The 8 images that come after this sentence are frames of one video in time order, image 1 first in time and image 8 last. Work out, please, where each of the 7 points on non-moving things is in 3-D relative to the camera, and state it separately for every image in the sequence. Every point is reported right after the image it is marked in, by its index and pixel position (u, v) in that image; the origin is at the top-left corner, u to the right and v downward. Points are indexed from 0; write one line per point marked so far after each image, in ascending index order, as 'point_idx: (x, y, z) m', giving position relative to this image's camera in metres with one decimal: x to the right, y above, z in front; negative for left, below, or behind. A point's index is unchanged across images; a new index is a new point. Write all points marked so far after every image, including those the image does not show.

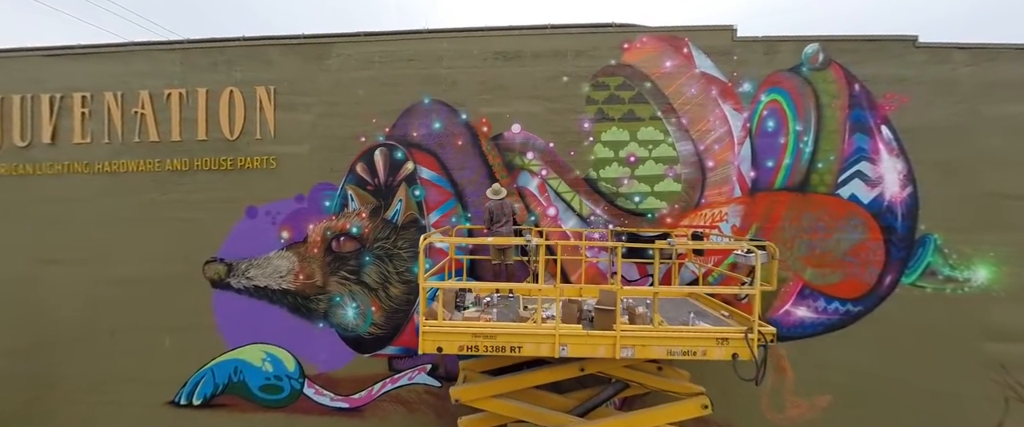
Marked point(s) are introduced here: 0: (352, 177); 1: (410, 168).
0: (-3.1, +0.7, +7.2) m
1: (-2.0, +0.9, +7.1) m
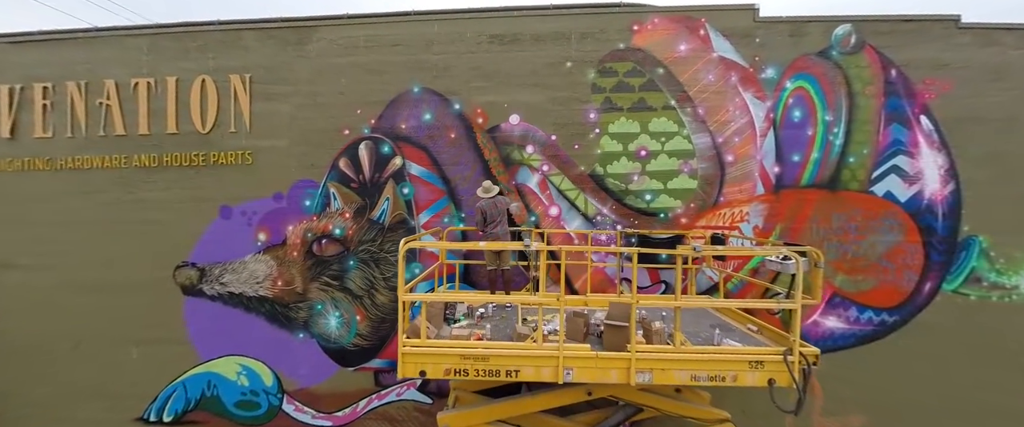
0: (-3.1, +0.7, +6.5) m
1: (-2.0, +0.9, +6.4) m
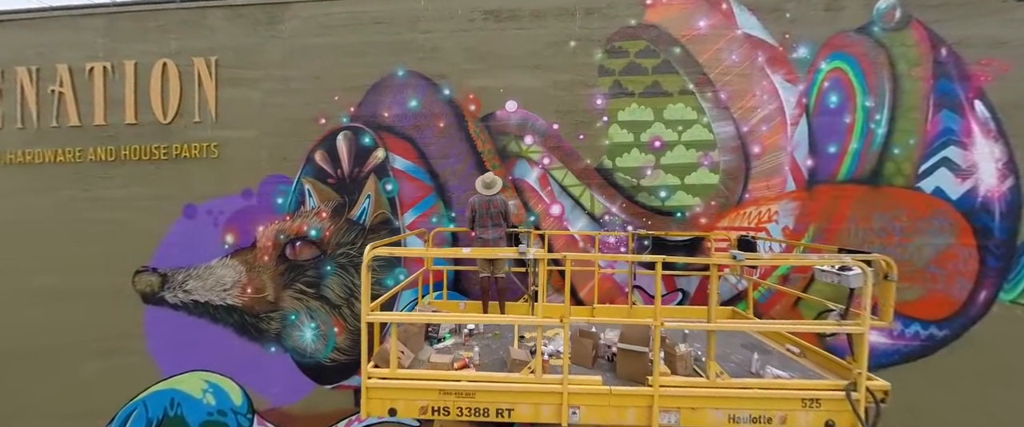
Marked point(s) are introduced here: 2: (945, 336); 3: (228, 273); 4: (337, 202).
0: (-3.2, +0.7, +5.8) m
1: (-2.0, +0.9, +5.7) m
2: (+6.2, -1.8, +5.3) m
3: (-4.6, -1.0, +6.0) m
4: (-2.8, +0.2, +5.8) m
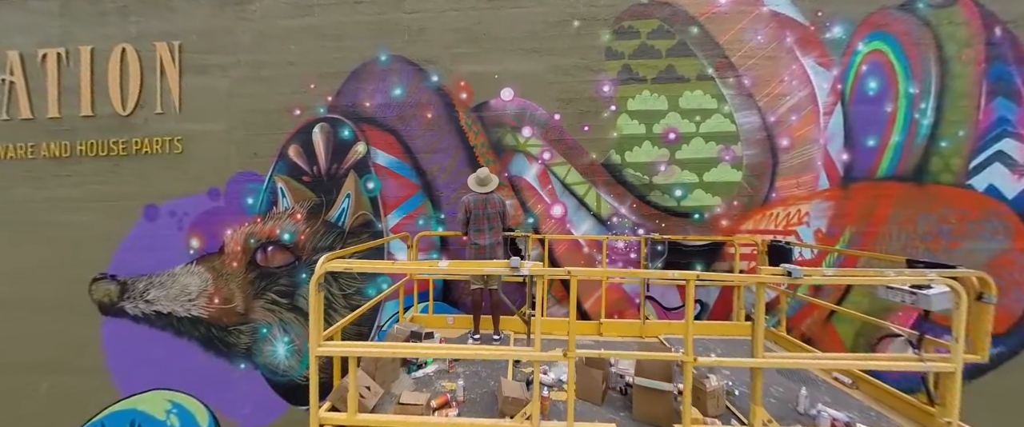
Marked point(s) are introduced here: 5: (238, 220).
0: (-3.2, +0.7, +5.2) m
1: (-2.1, +0.9, +5.1) m
2: (+6.2, -1.8, +4.7) m
3: (-4.7, -1.0, +5.4) m
4: (-2.8, +0.2, +5.2) m
5: (-3.9, -0.1, +5.3) m
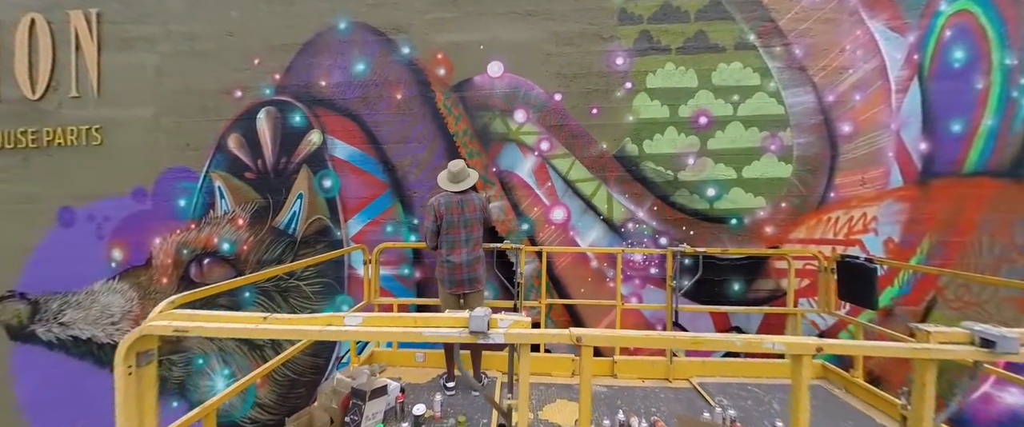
0: (-3.4, +0.6, +4.3) m
1: (-2.2, +0.8, +4.1) m
2: (+6.1, -1.8, +3.7) m
3: (-4.8, -1.1, +4.5) m
4: (-2.9, +0.1, +4.2) m
5: (-4.0, -0.2, +4.4) m
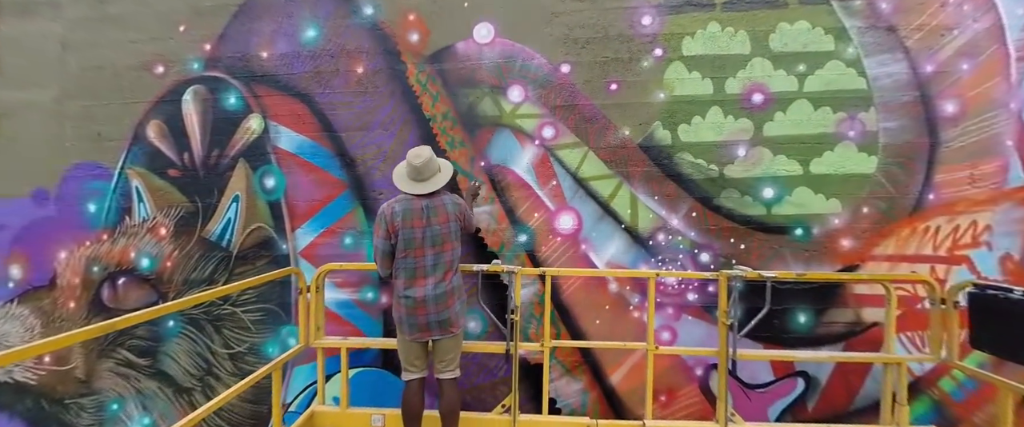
0: (-3.4, +0.6, +3.4) m
1: (-2.3, +0.7, +3.2) m
2: (+6.0, -1.9, +2.7) m
3: (-4.8, -1.1, +3.6) m
4: (-3.0, 0.0, +3.3) m
5: (-4.1, -0.2, +3.5) m
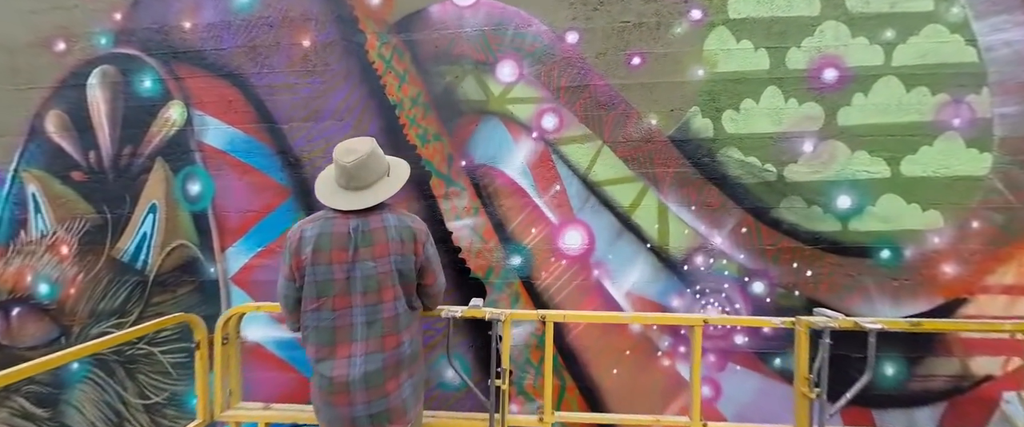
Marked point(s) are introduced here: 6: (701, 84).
0: (-3.5, +0.5, +2.7) m
1: (-2.3, +0.6, +2.5) m
2: (+6.0, -2.0, +2.0) m
3: (-4.9, -1.2, +2.9) m
4: (-3.0, -0.1, +2.6) m
5: (-4.2, -0.3, +2.8) m
6: (+1.1, +0.8, +2.2) m
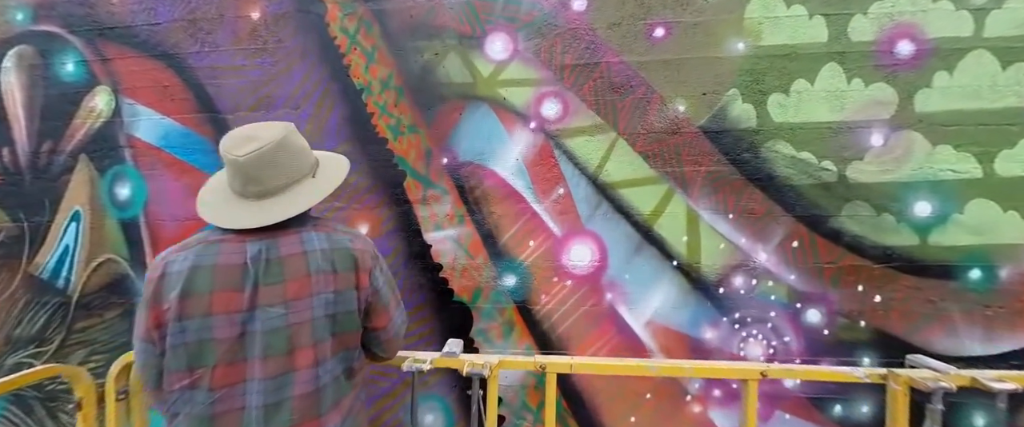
0: (-3.5, +0.4, +2.3) m
1: (-2.4, +0.6, +2.1) m
2: (+5.9, -2.0, +1.5) m
3: (-4.9, -1.3, +2.5) m
4: (-3.1, -0.1, +2.2) m
5: (-4.2, -0.4, +2.4) m
6: (+1.1, +0.7, +1.7) m
